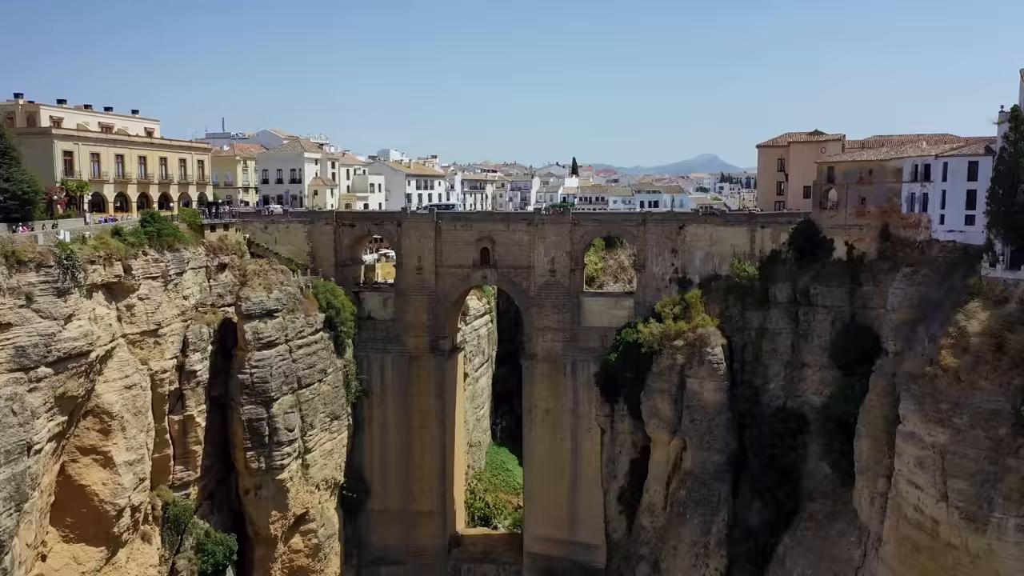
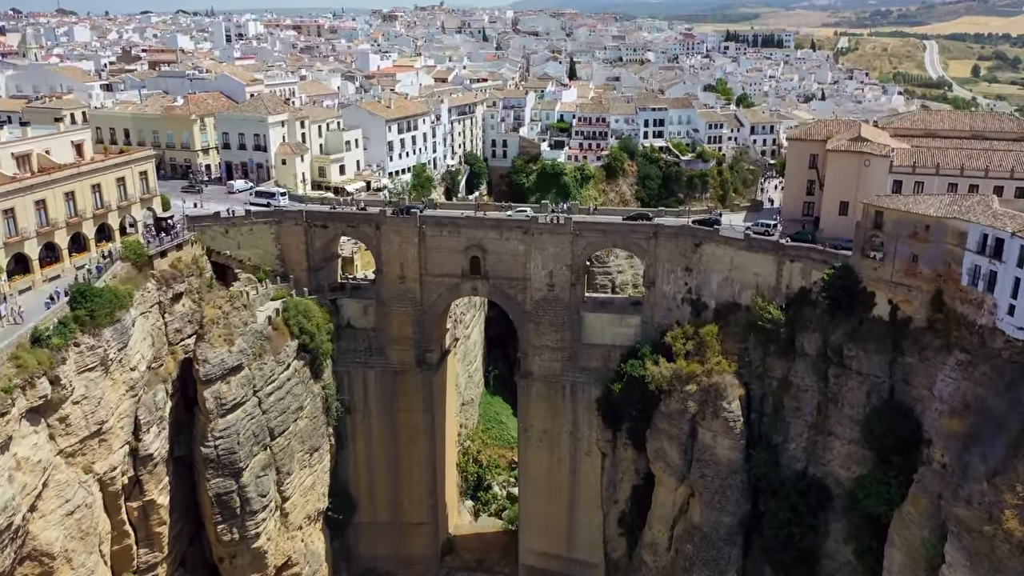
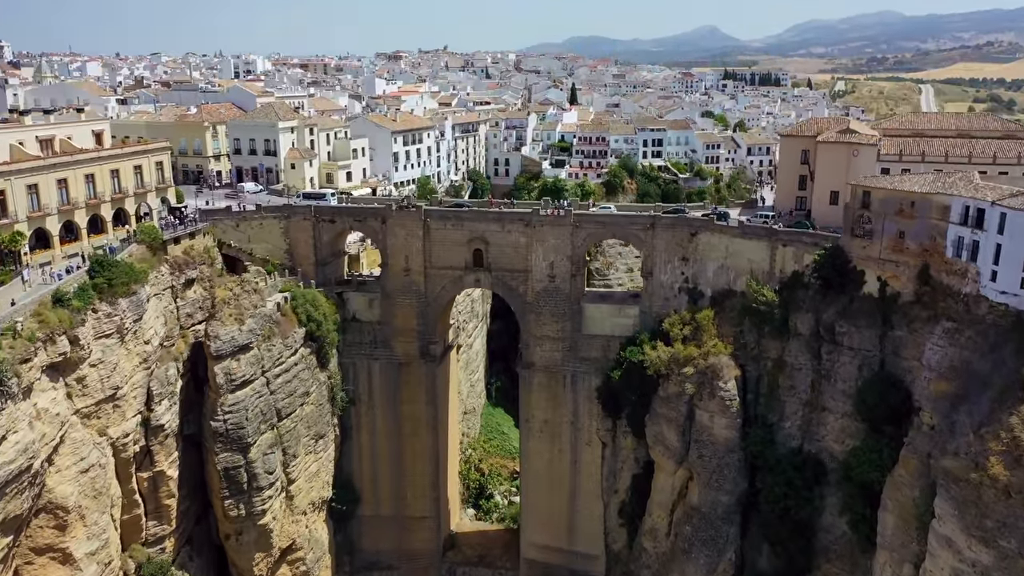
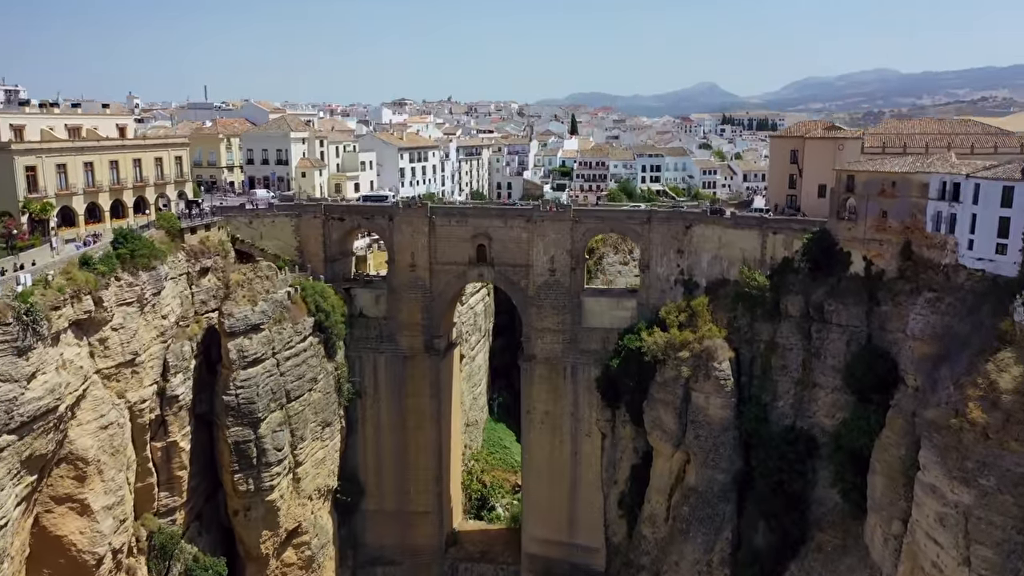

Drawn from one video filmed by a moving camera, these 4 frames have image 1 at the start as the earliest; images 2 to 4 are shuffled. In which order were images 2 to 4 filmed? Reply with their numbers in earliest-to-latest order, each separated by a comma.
4, 3, 2
